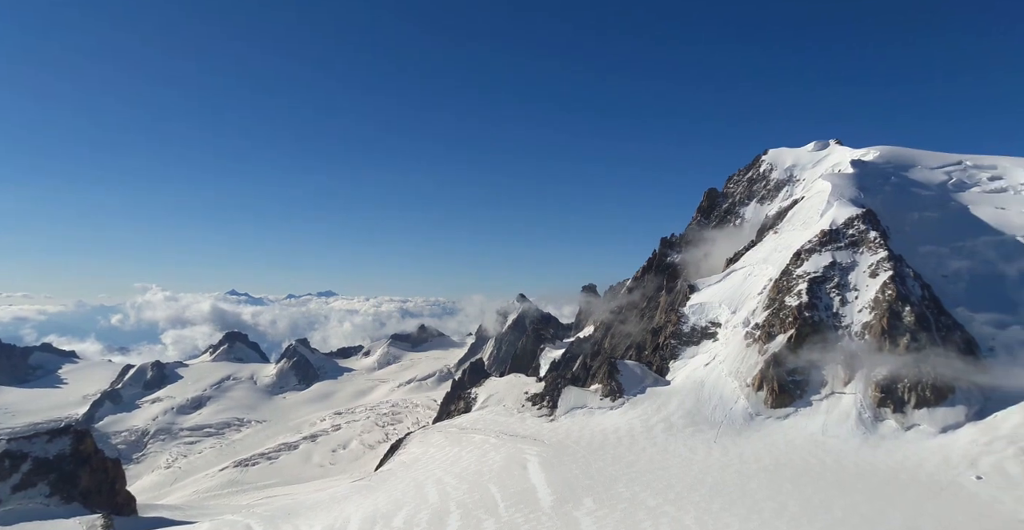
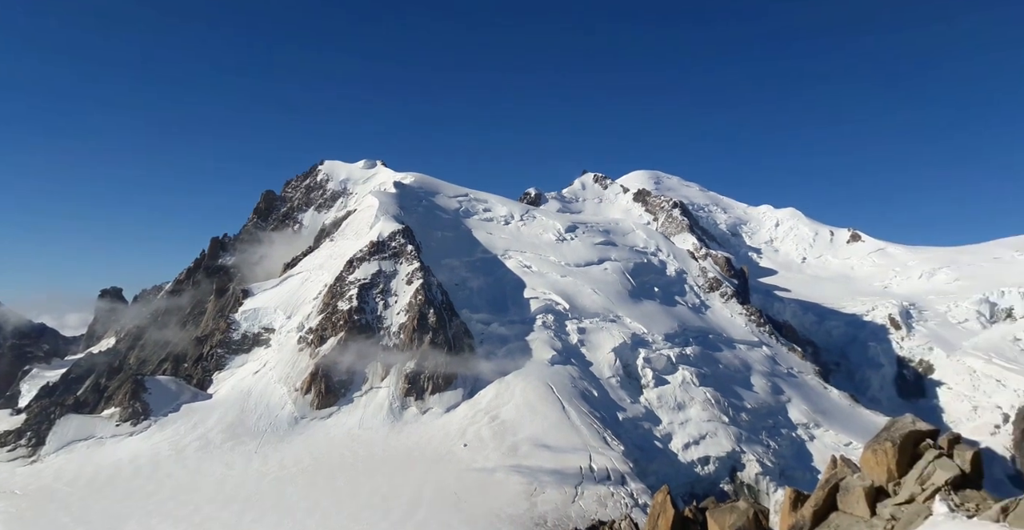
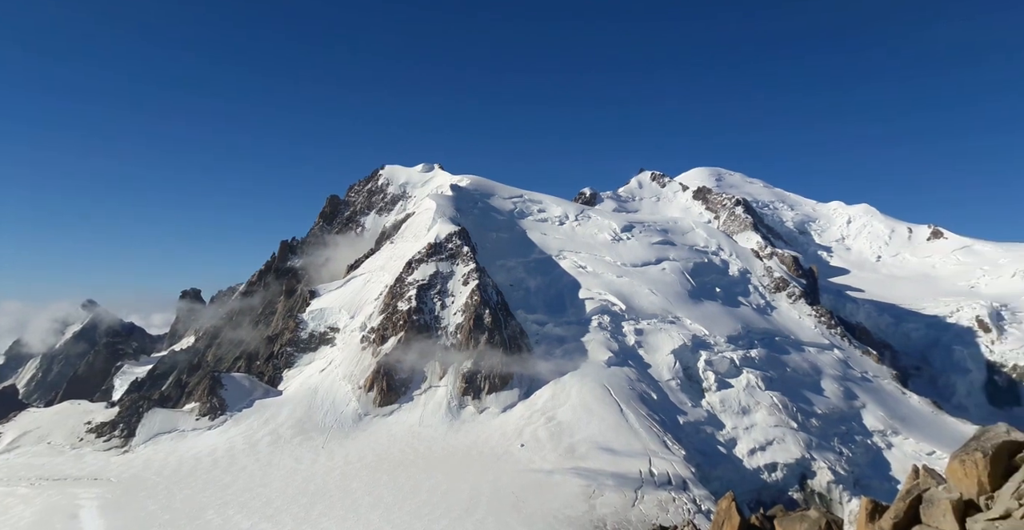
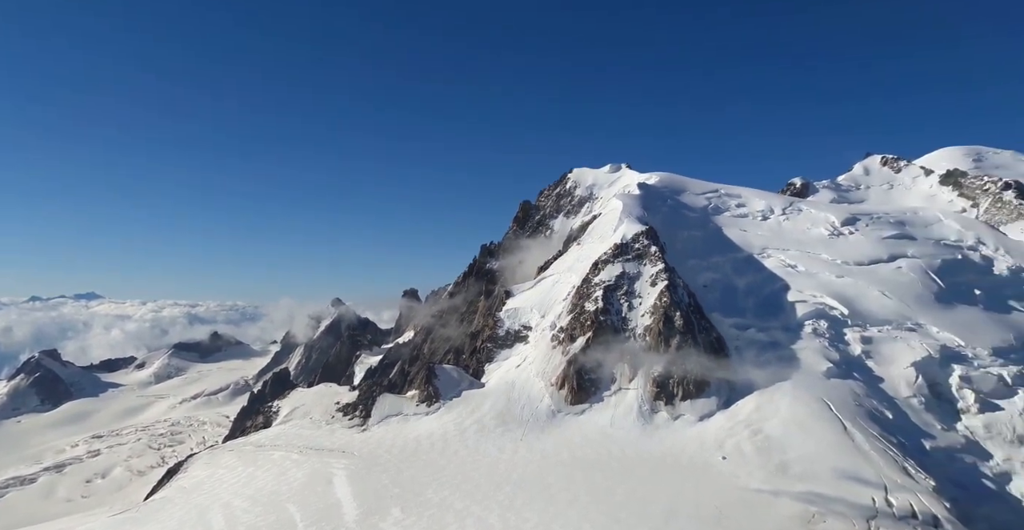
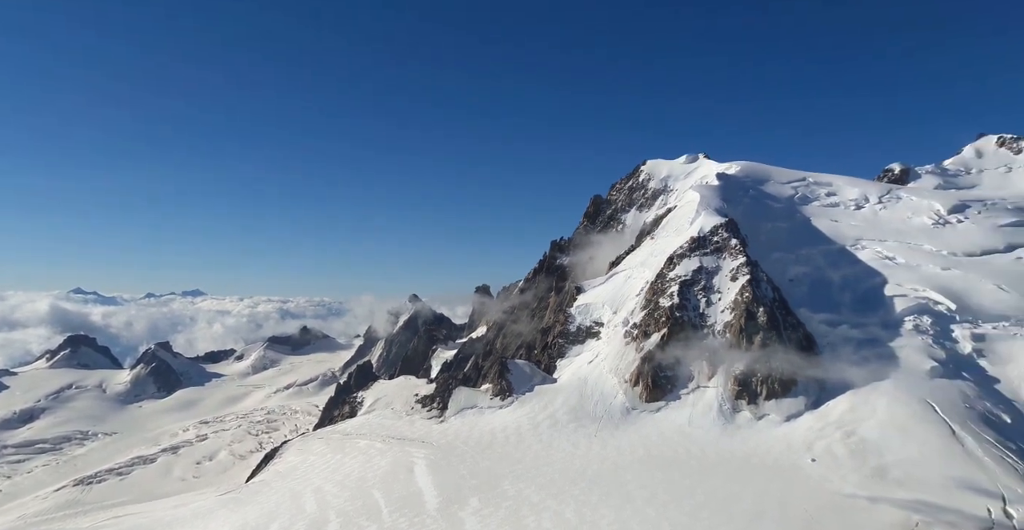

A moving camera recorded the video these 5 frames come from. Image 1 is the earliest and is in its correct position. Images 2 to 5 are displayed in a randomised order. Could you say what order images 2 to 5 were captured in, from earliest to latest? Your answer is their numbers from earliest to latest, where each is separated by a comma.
5, 4, 3, 2
